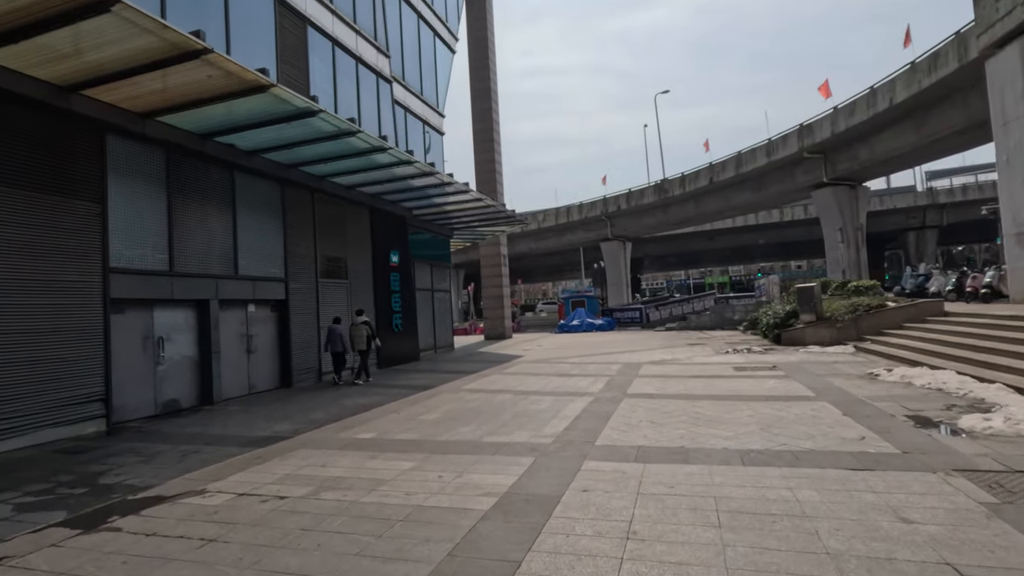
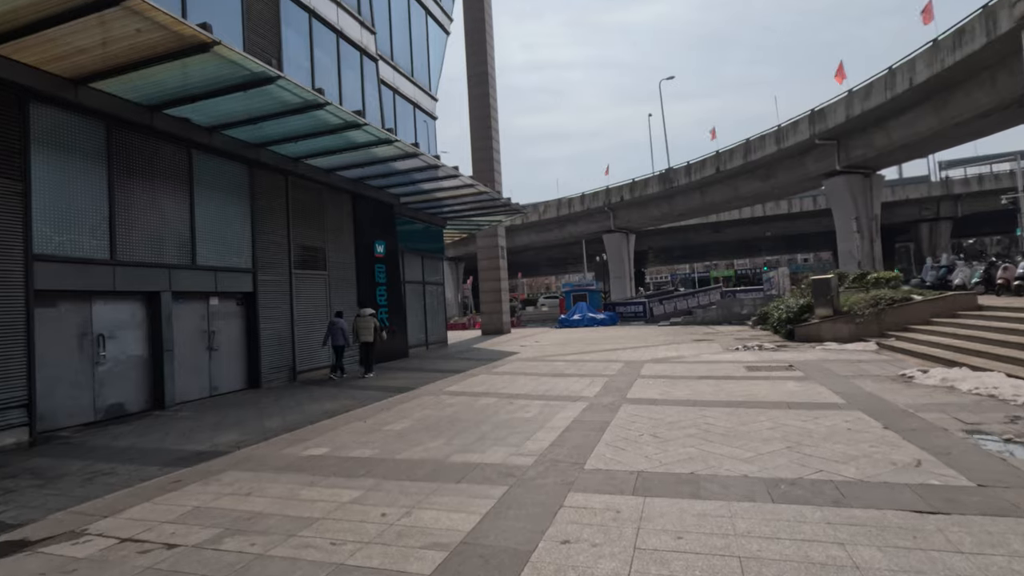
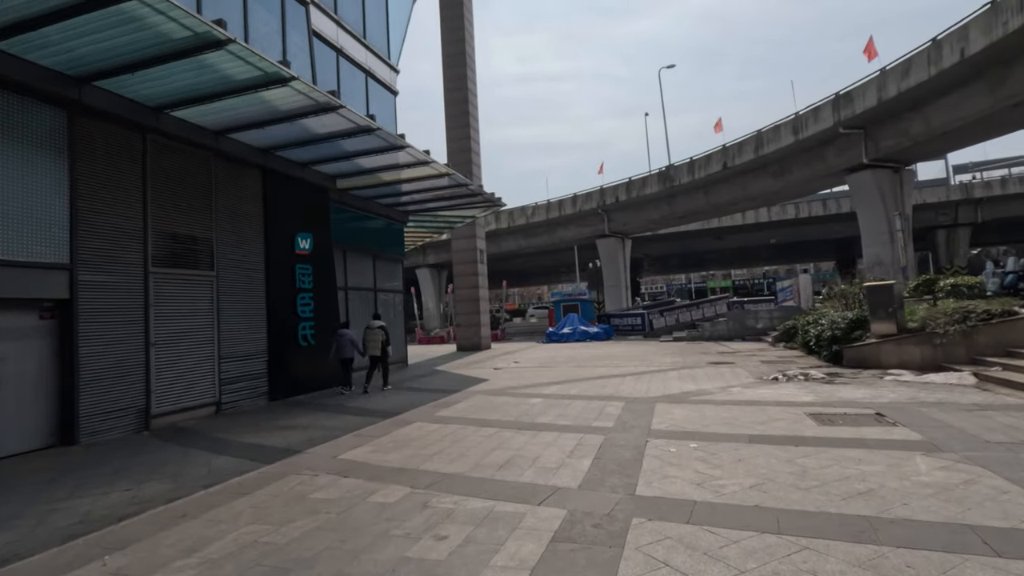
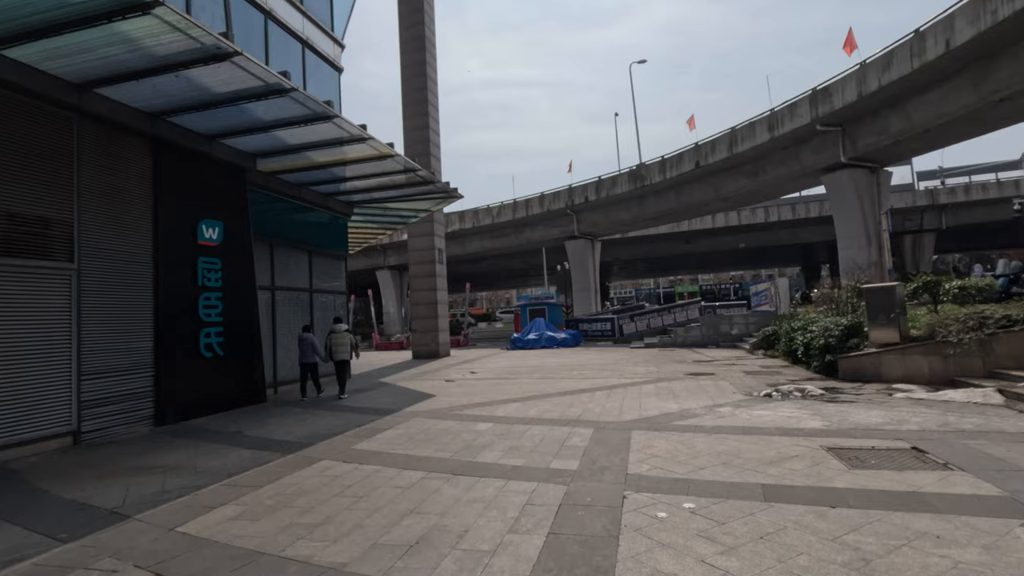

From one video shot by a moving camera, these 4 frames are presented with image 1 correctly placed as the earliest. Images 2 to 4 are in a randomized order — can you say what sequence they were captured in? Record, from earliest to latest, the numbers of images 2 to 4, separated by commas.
2, 3, 4
